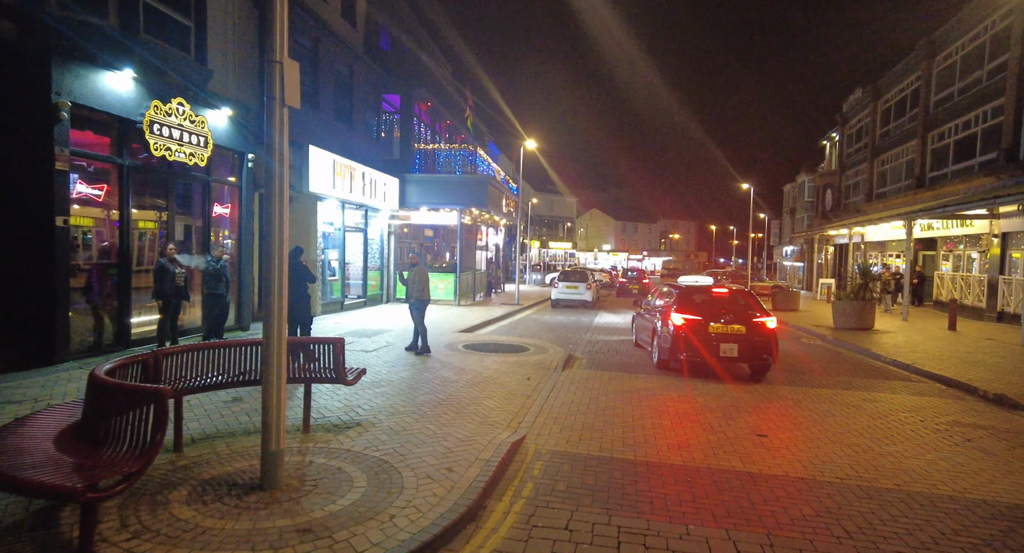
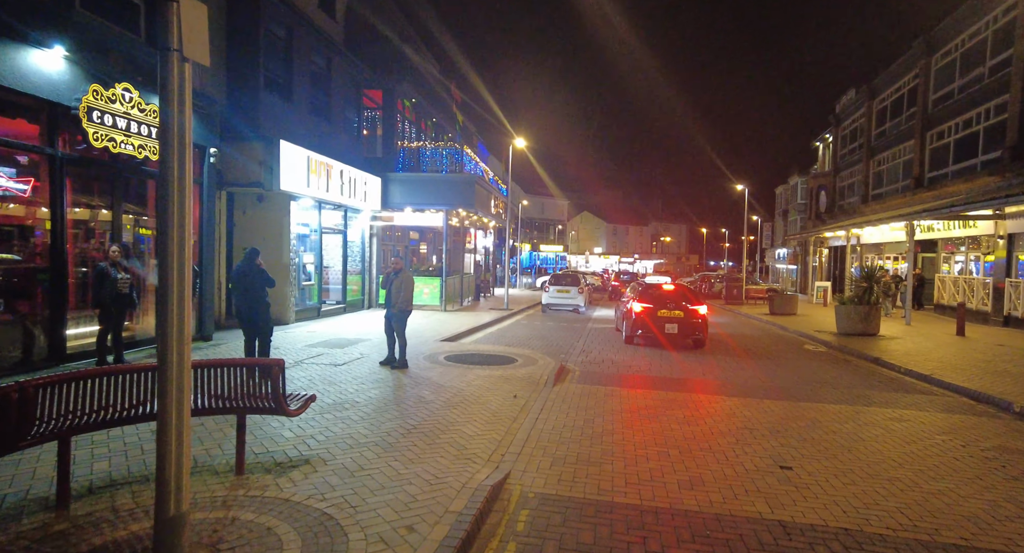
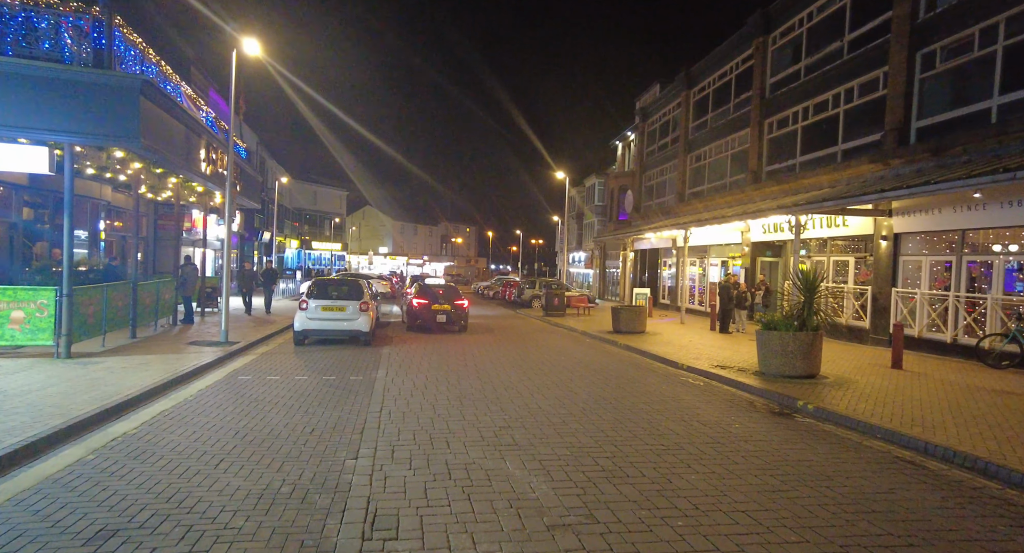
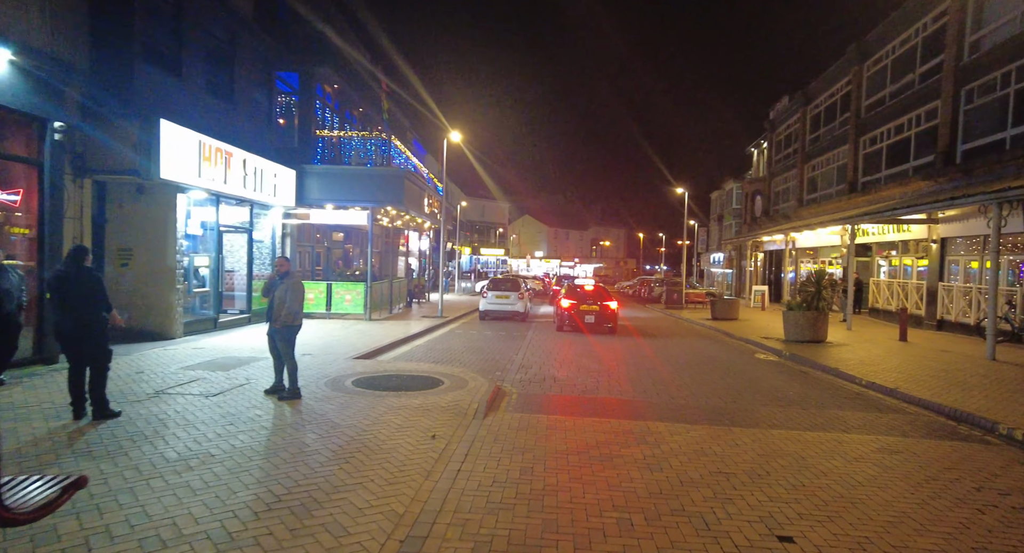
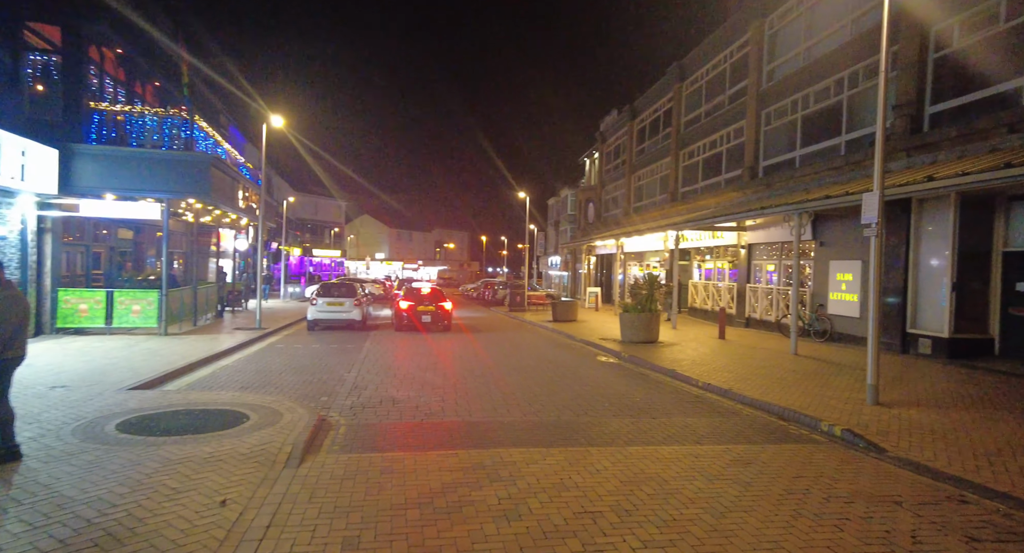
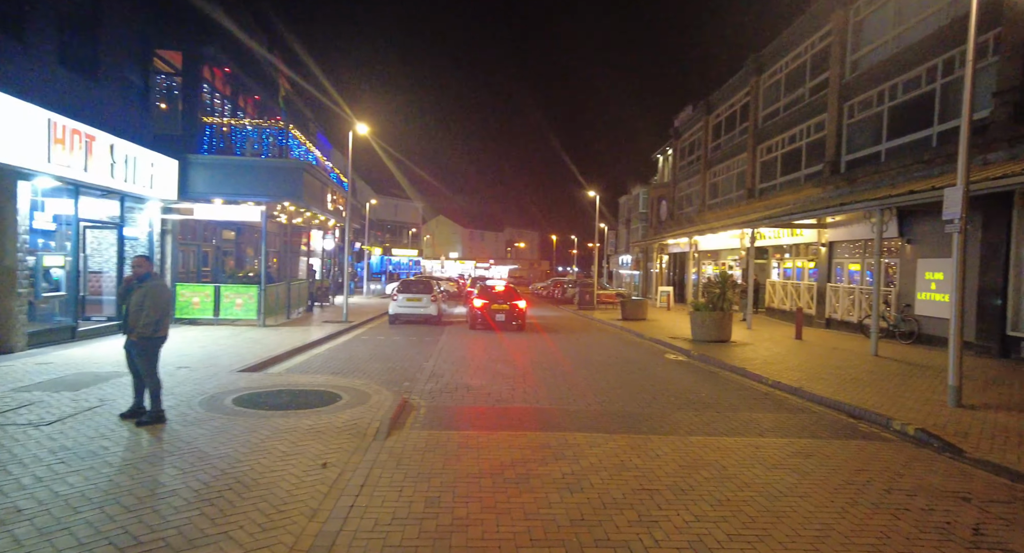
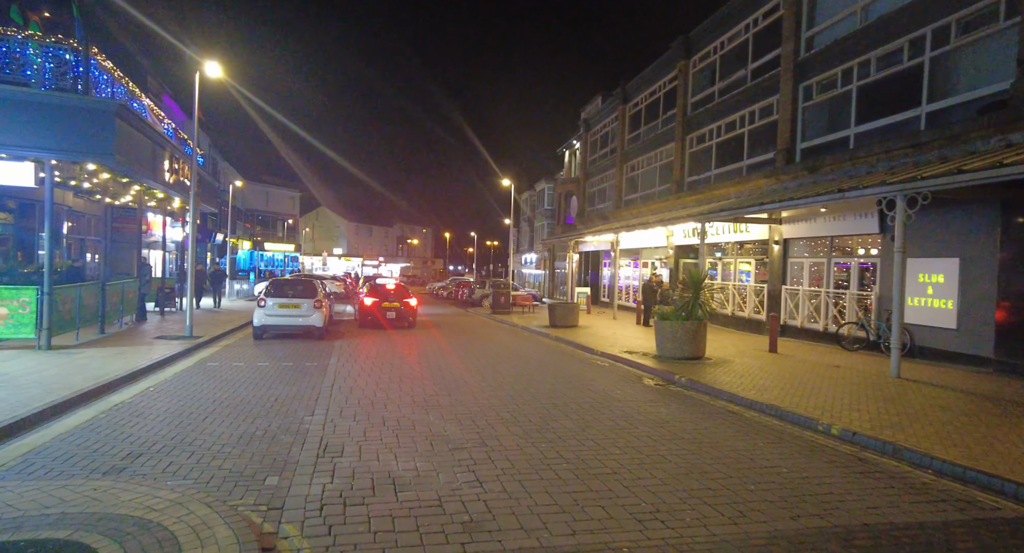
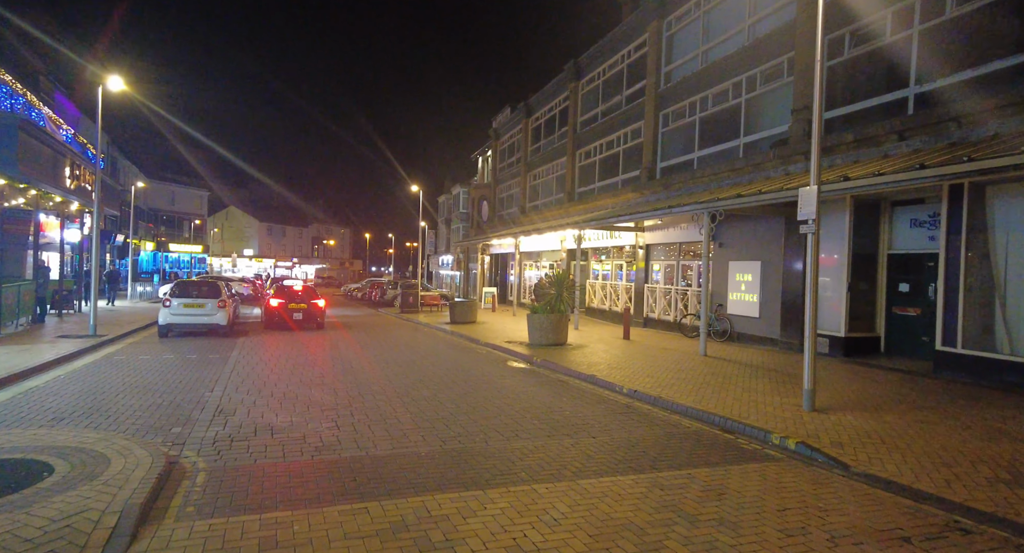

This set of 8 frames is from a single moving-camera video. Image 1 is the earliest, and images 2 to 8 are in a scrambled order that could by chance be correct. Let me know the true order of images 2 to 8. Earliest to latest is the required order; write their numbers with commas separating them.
2, 4, 6, 5, 8, 7, 3
